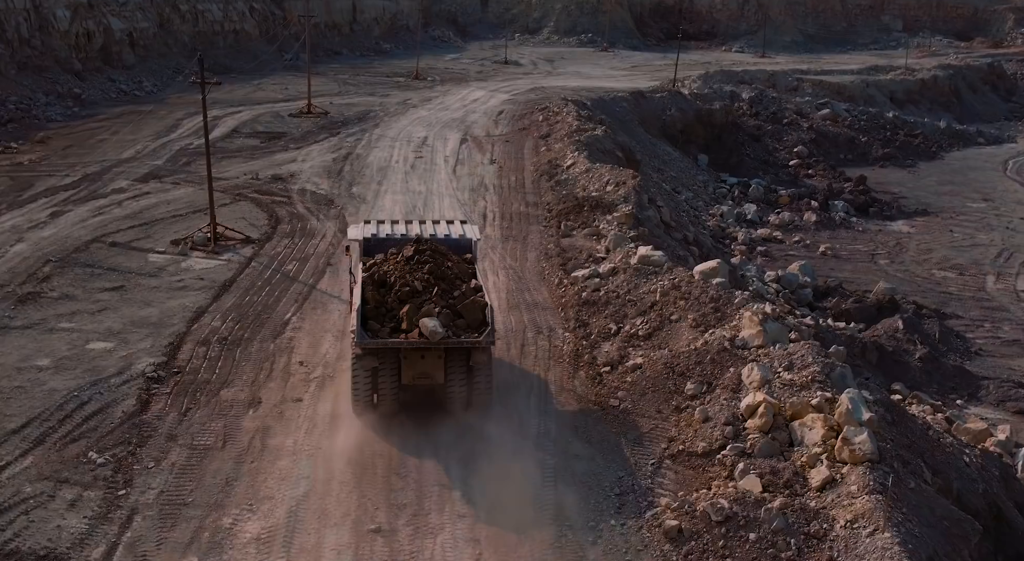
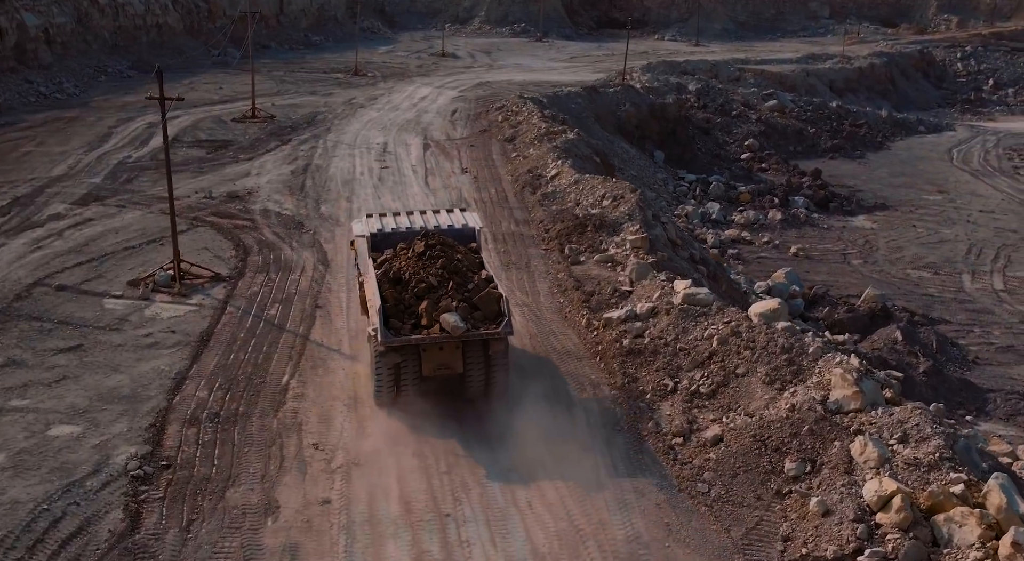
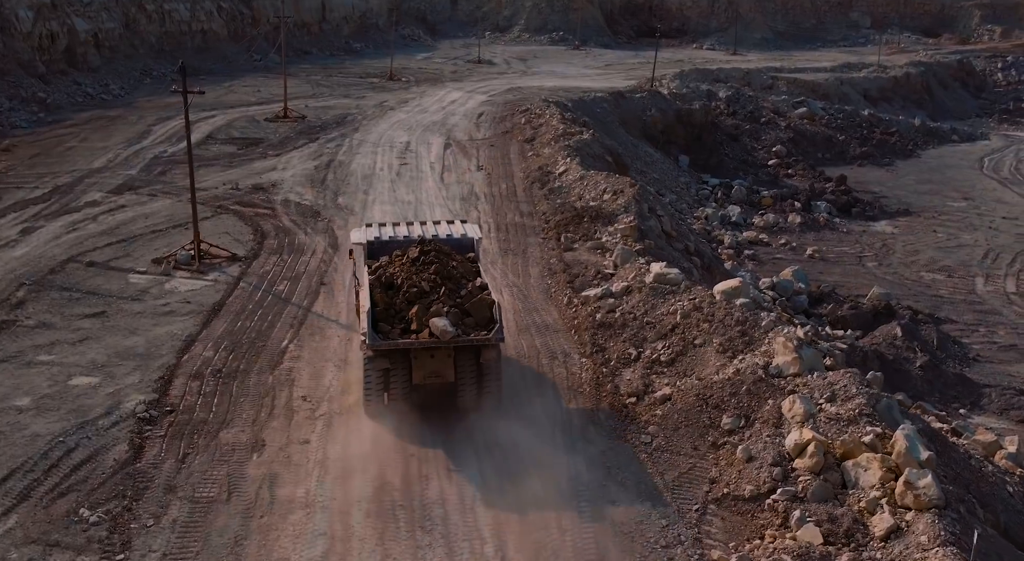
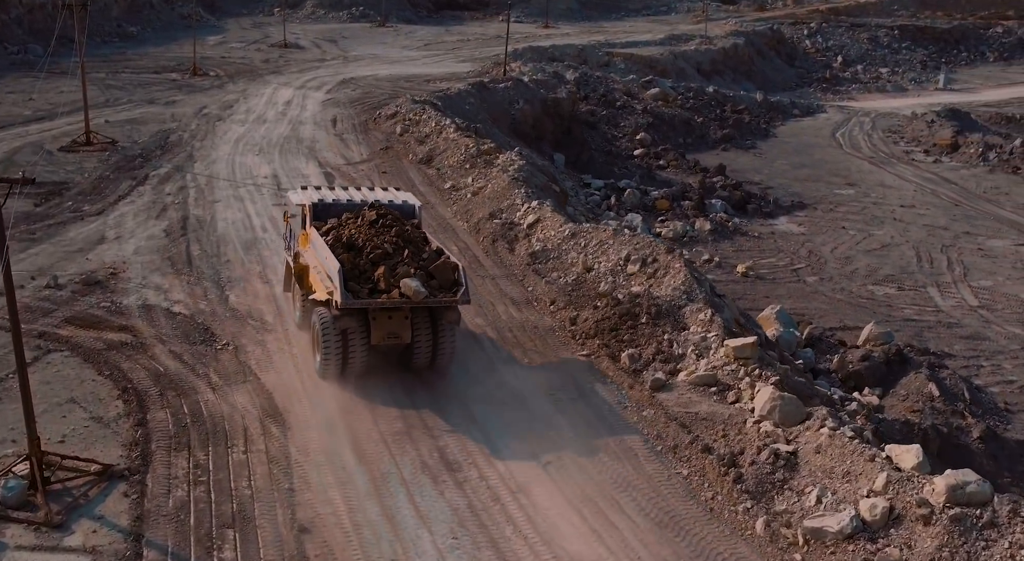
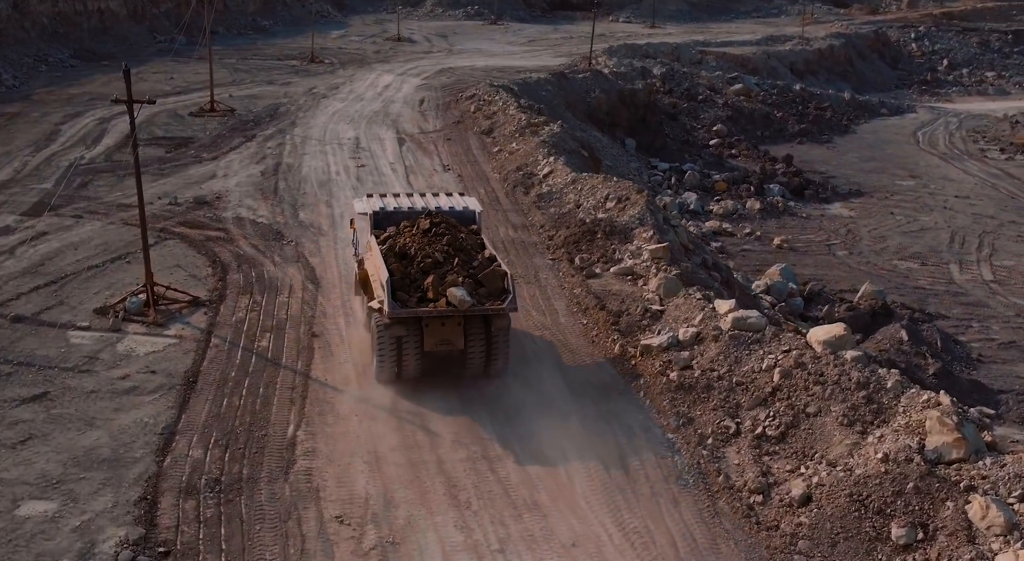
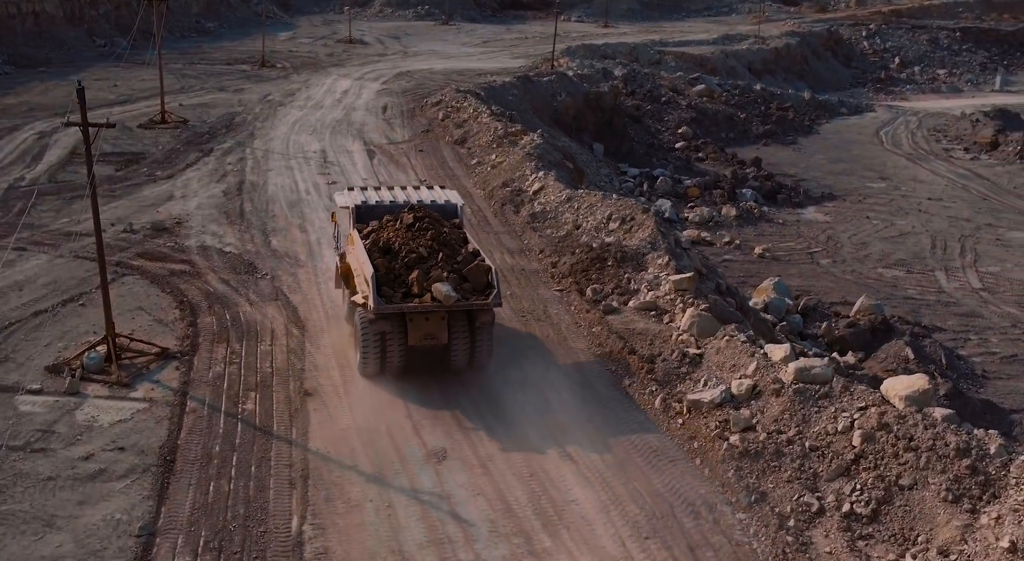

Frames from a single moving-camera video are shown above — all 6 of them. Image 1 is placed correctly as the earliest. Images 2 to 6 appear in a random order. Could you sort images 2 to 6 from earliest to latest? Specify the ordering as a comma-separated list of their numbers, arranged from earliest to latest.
3, 2, 5, 6, 4
